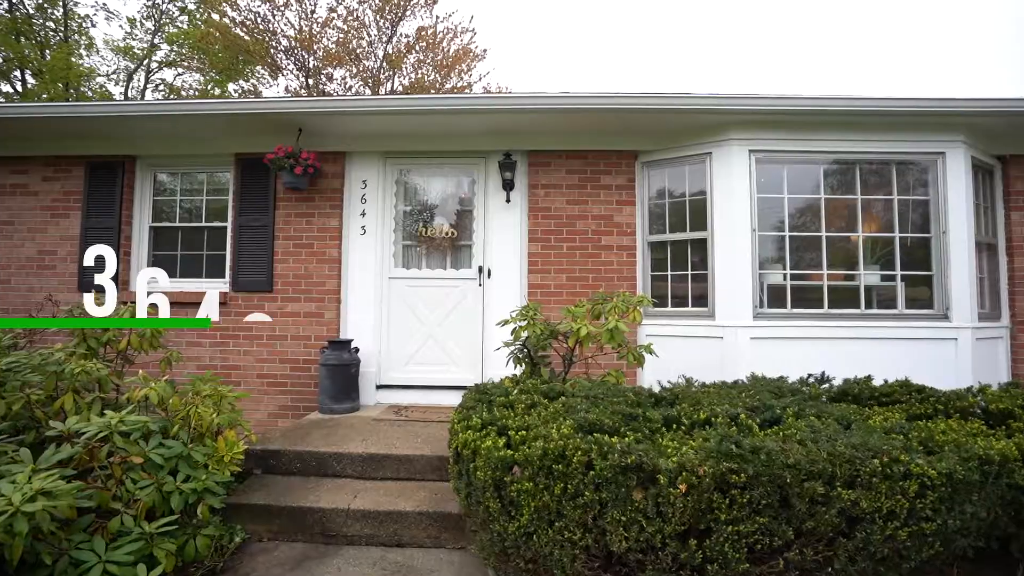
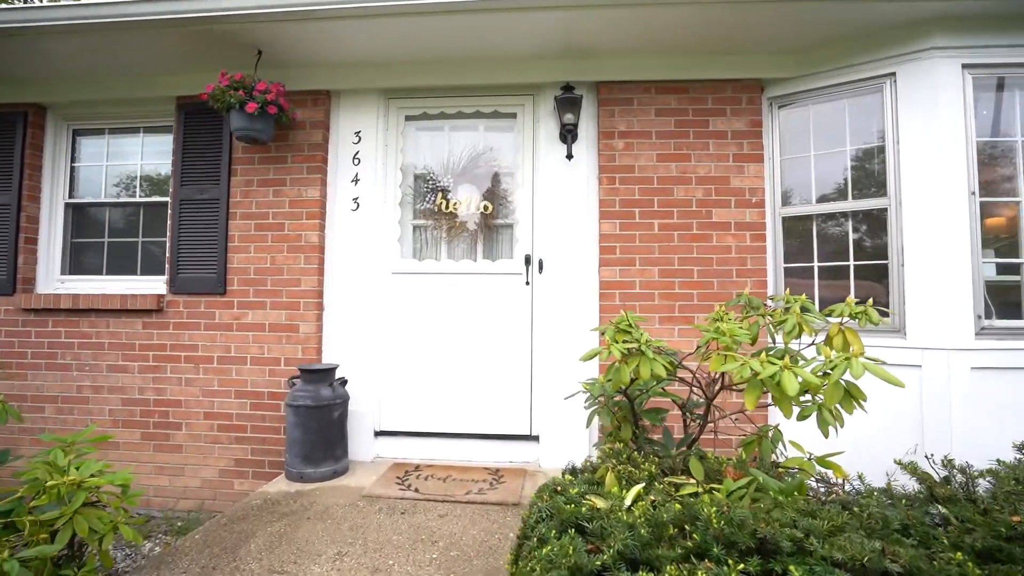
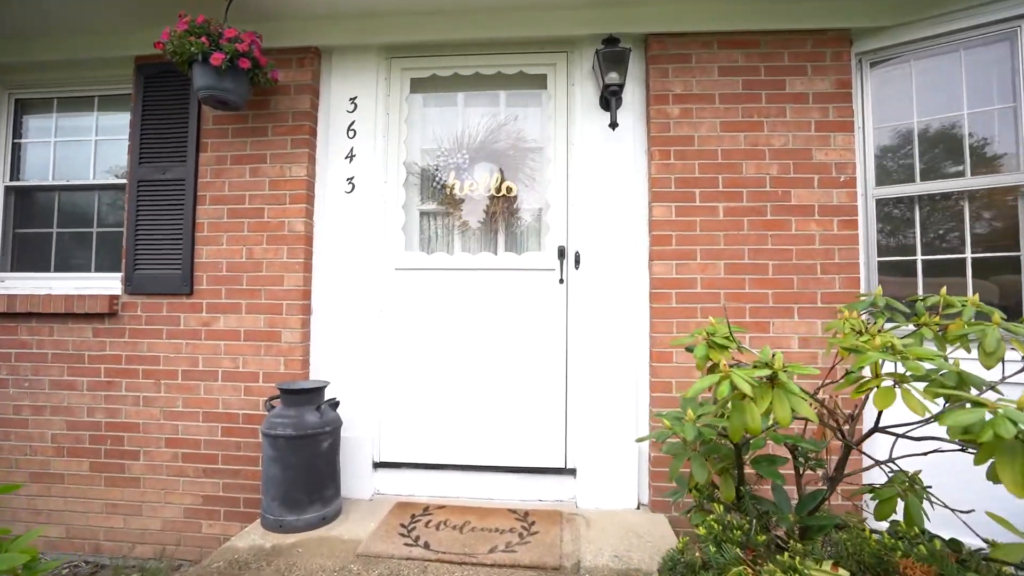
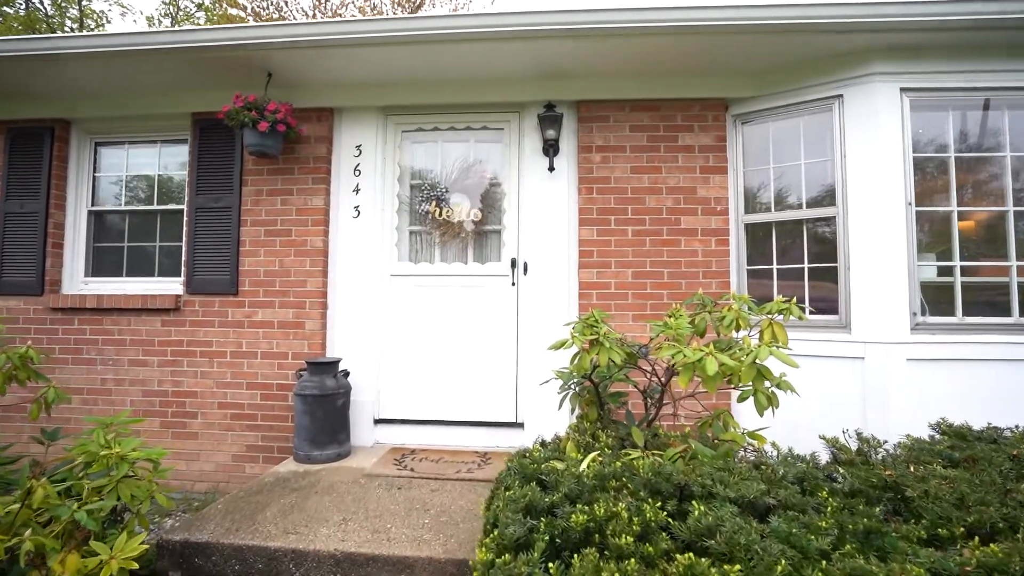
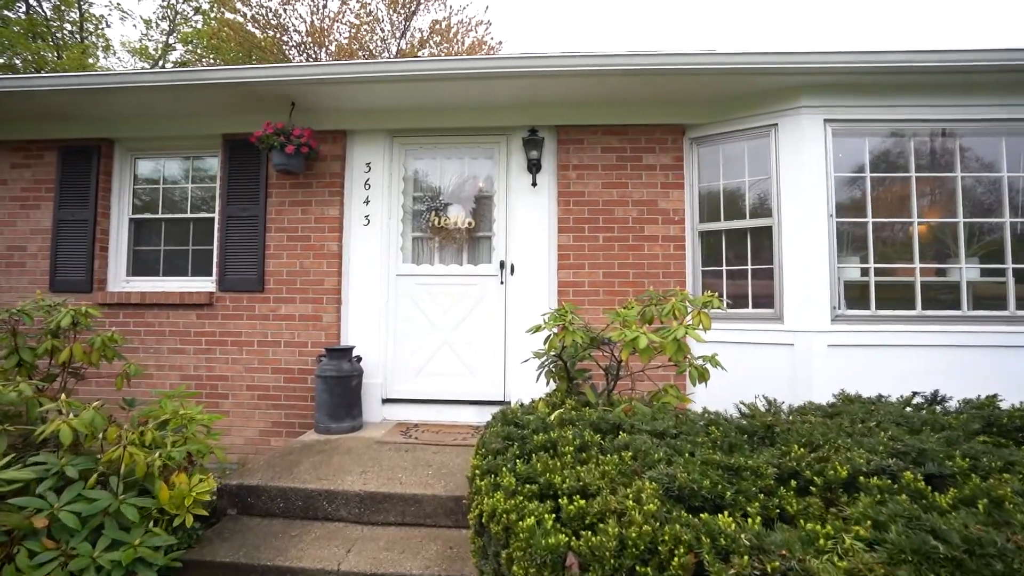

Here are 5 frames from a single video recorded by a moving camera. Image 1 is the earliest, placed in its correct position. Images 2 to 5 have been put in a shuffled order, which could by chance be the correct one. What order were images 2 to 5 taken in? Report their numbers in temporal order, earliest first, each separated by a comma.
5, 4, 2, 3
